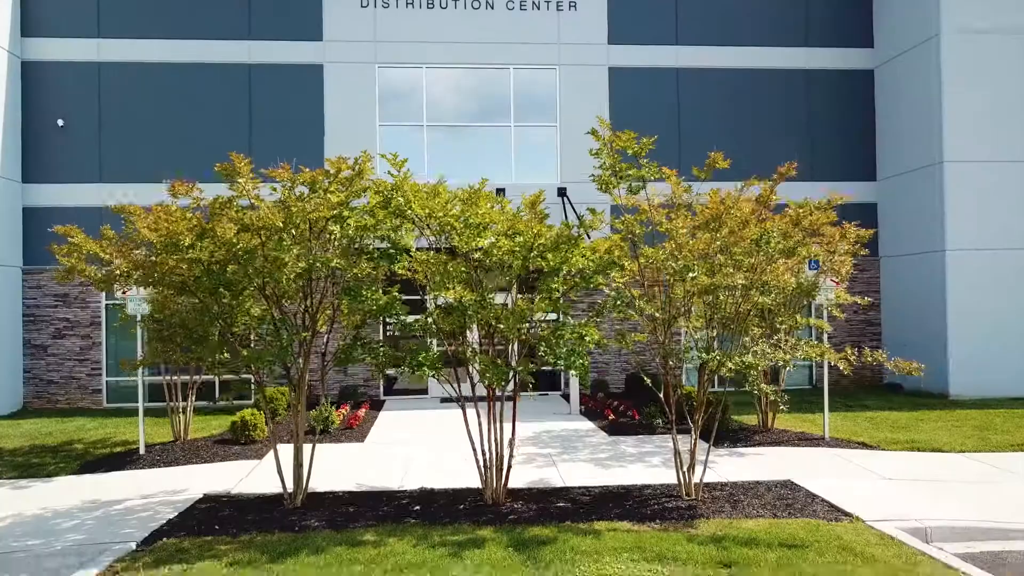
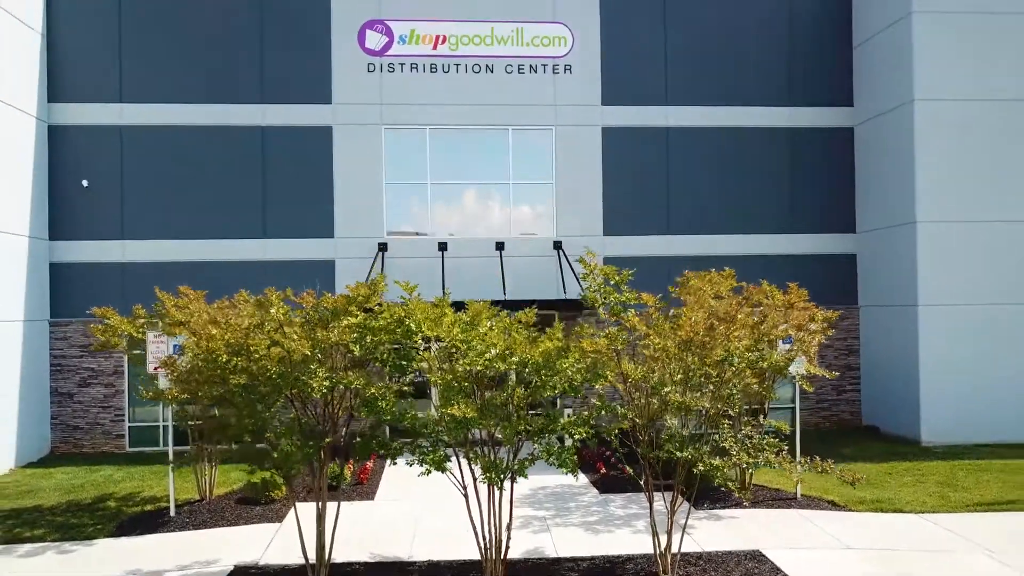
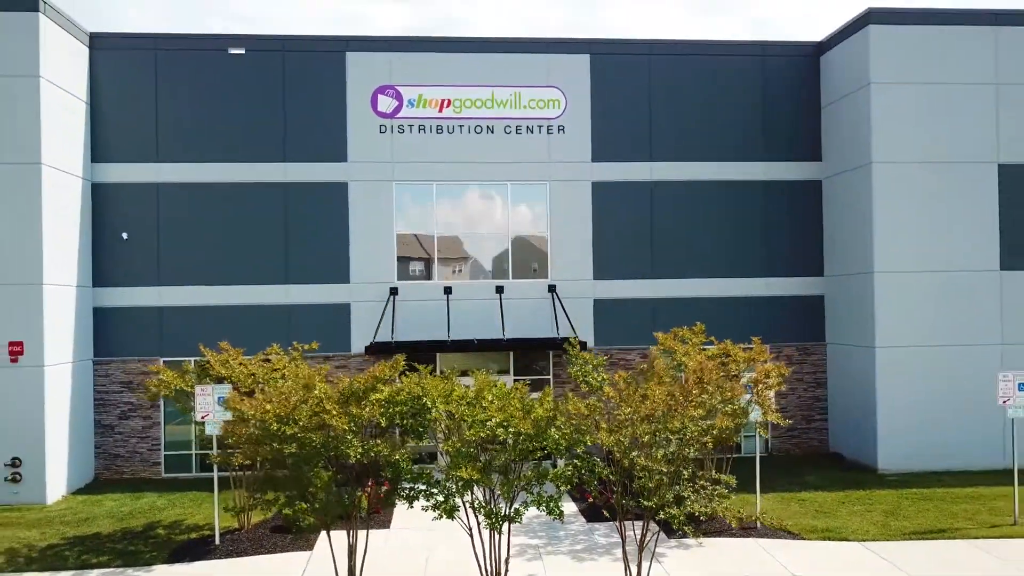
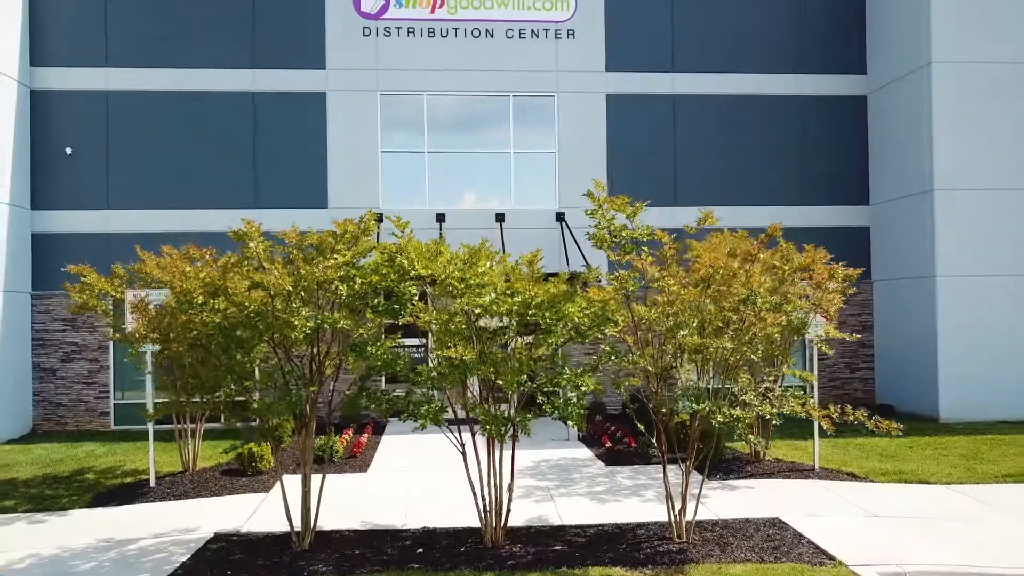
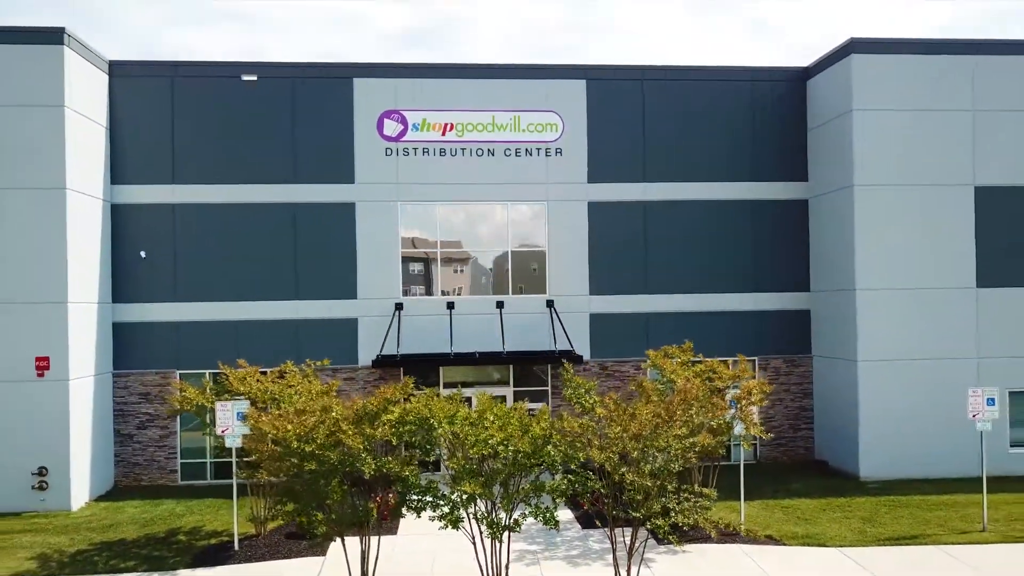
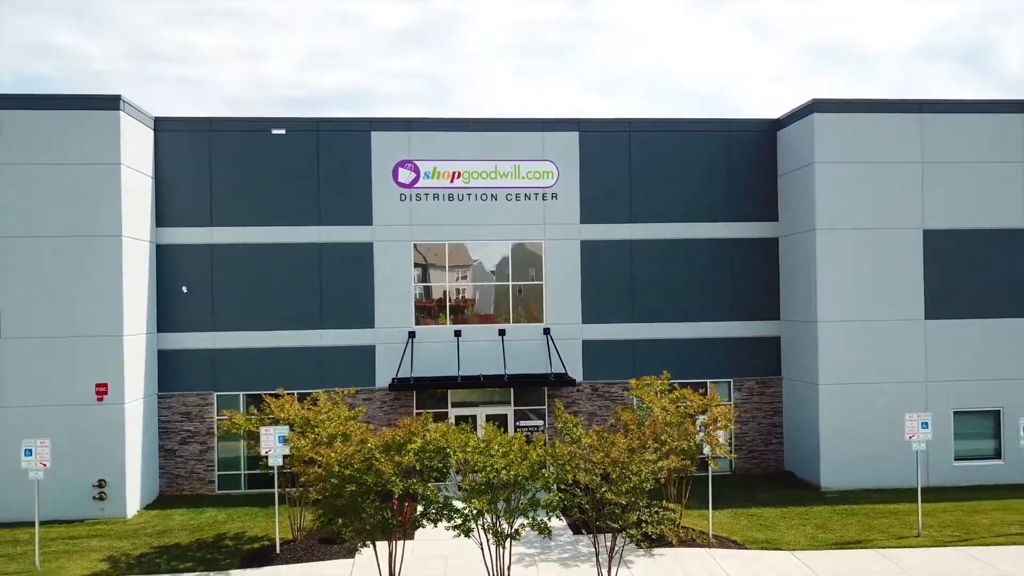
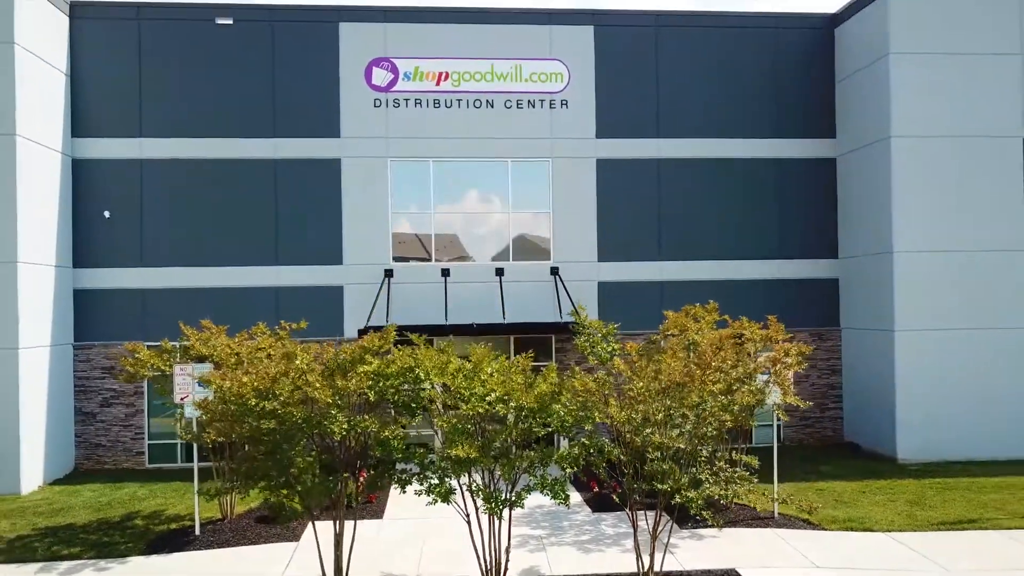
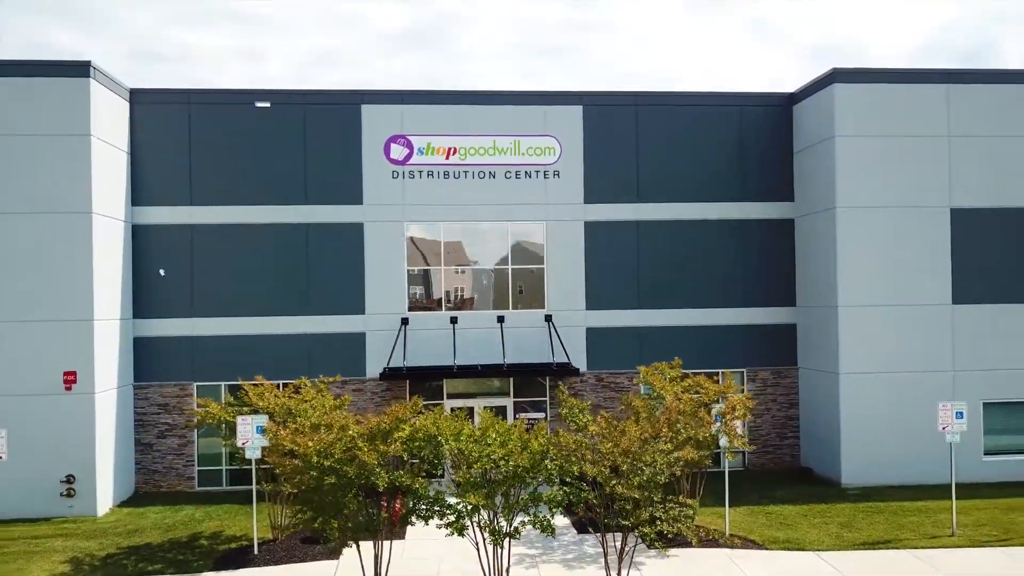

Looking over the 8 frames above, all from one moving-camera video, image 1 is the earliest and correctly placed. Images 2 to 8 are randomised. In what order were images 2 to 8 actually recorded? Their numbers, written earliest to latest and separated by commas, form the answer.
4, 2, 7, 3, 5, 8, 6
